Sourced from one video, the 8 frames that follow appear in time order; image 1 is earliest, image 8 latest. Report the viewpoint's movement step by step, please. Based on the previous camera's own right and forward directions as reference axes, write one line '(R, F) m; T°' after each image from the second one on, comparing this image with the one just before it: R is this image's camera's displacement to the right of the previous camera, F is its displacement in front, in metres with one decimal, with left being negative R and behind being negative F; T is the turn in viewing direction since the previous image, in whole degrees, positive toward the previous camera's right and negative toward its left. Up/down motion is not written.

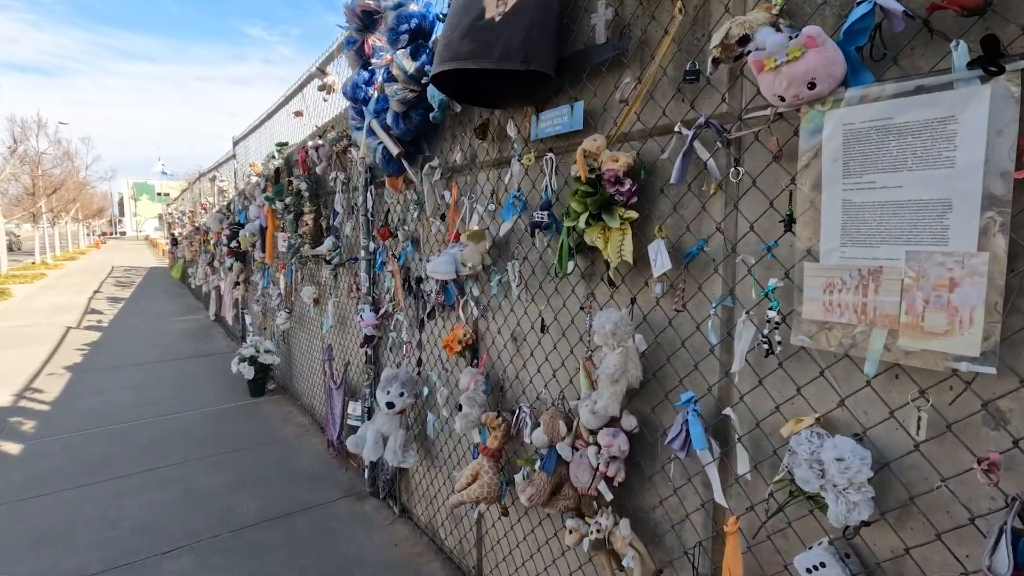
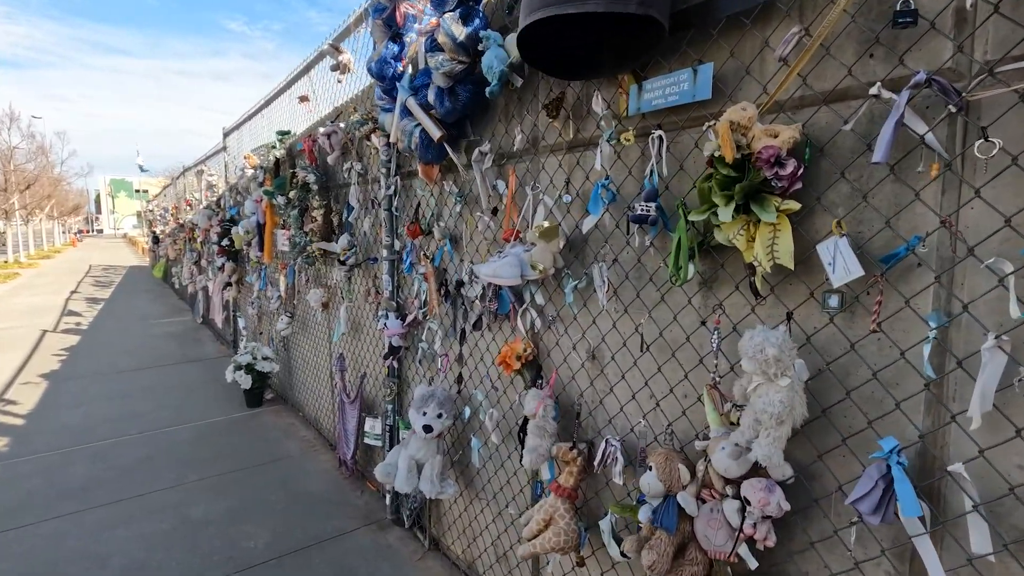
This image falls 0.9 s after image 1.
(-0.3, +0.4) m; +2°
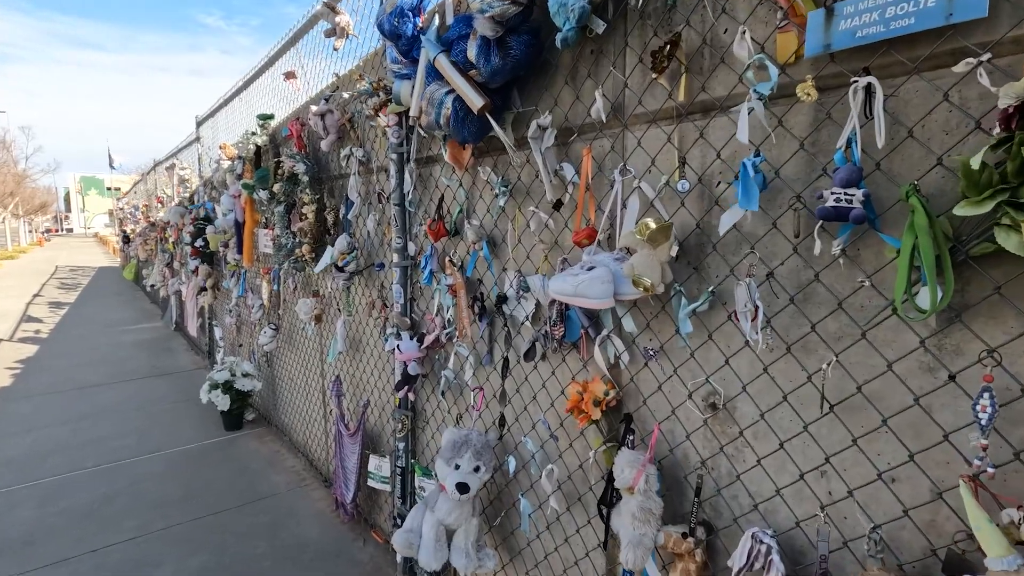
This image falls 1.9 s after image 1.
(-0.3, +0.5) m; +2°
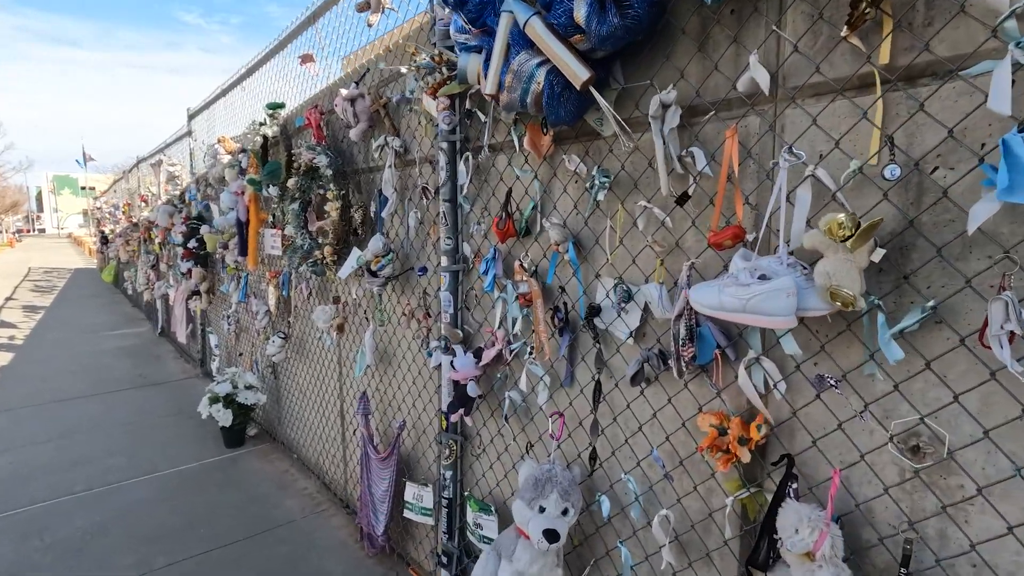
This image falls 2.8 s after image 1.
(-0.3, +0.3) m; +2°
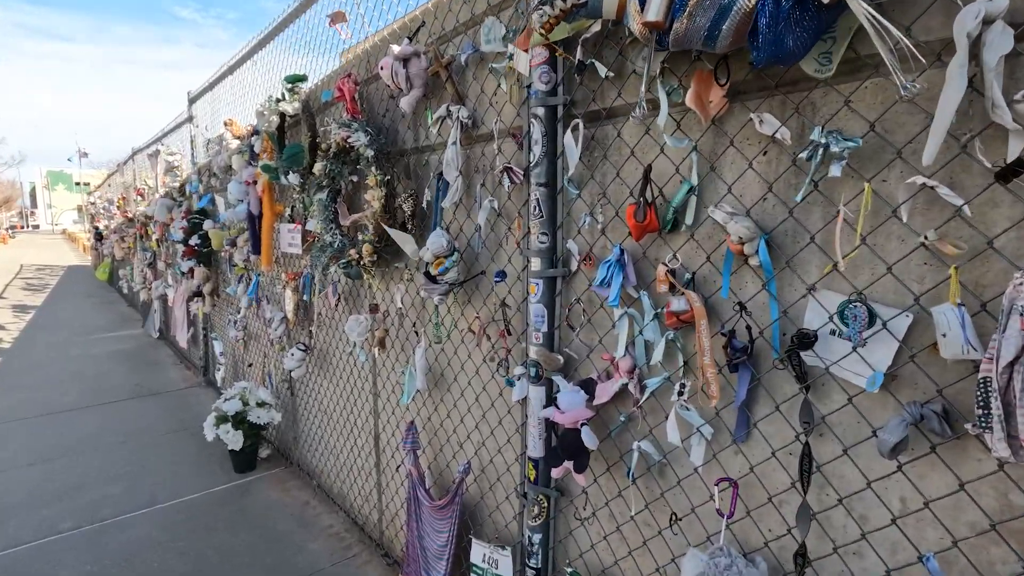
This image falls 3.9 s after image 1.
(-0.3, +0.5) m; 0°
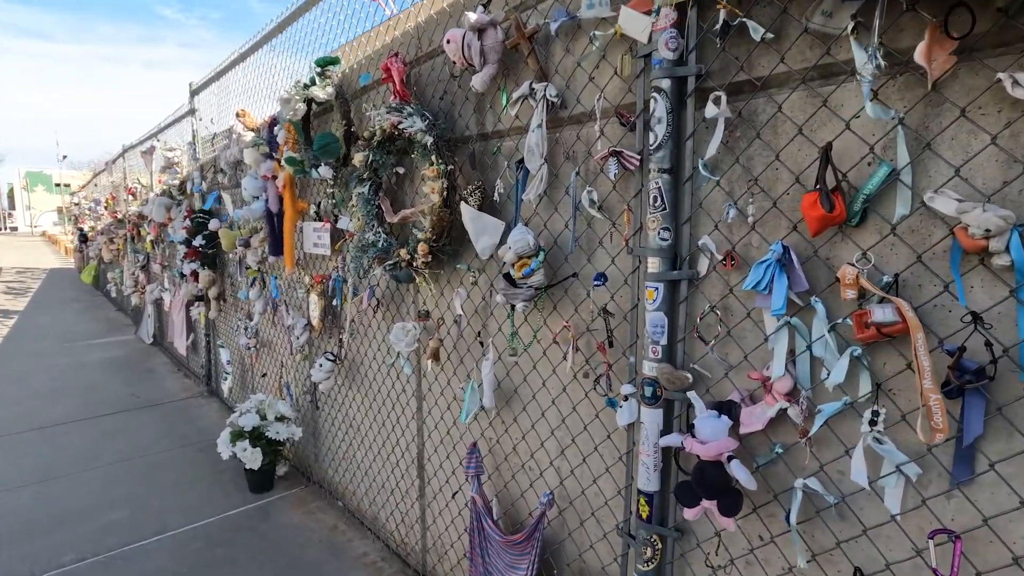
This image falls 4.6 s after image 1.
(-0.3, +0.3) m; +1°
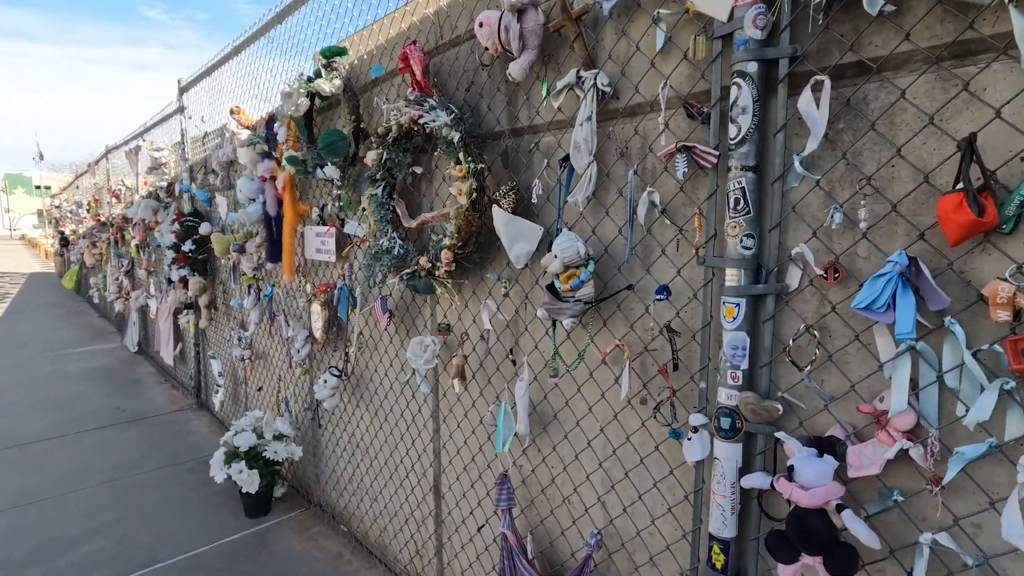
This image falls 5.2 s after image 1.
(-0.2, +0.2) m; +1°
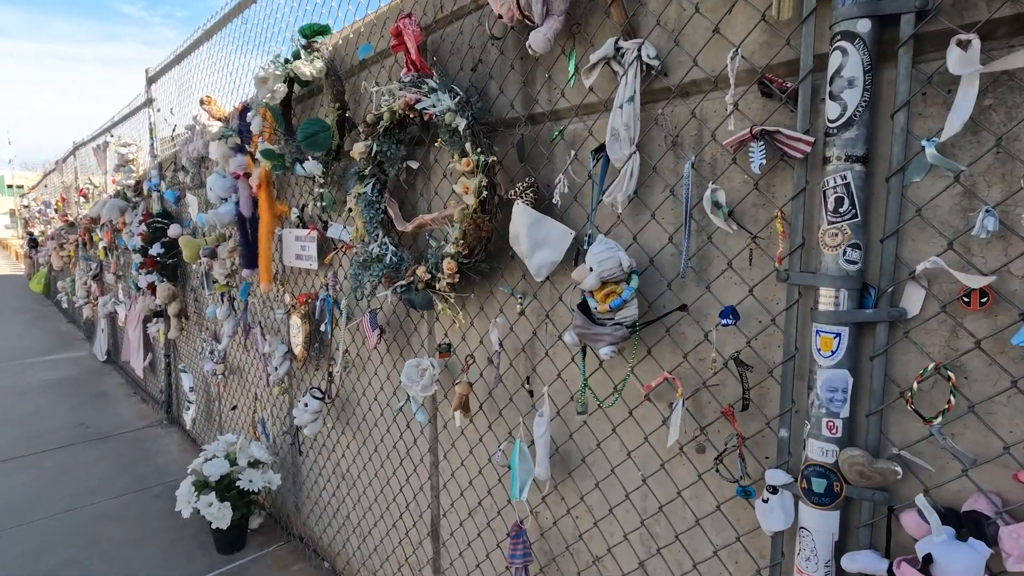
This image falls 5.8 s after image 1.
(-0.1, +0.3) m; +2°
